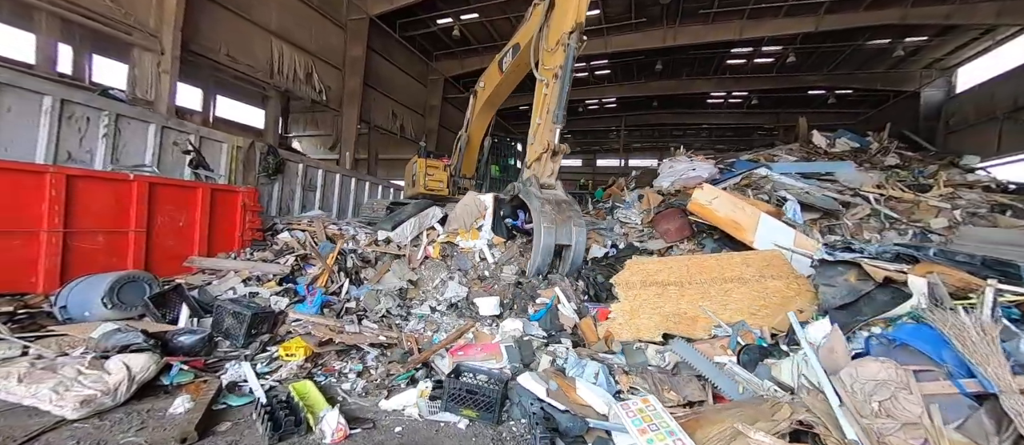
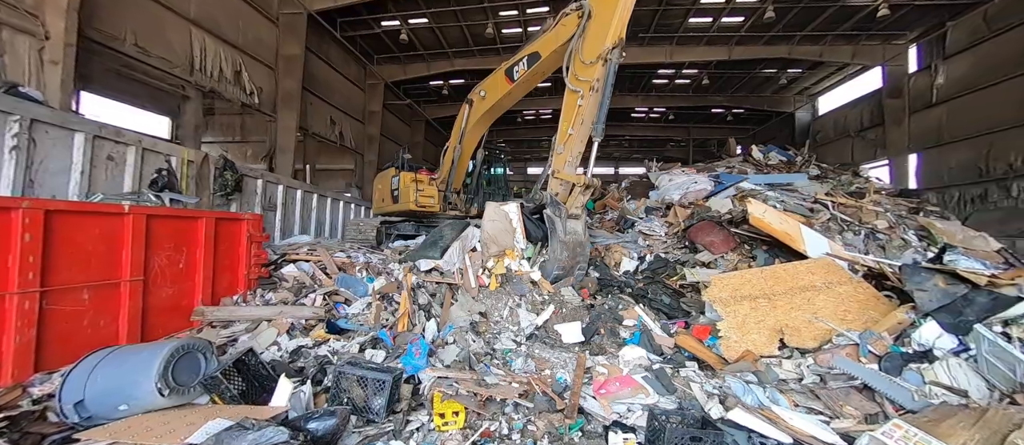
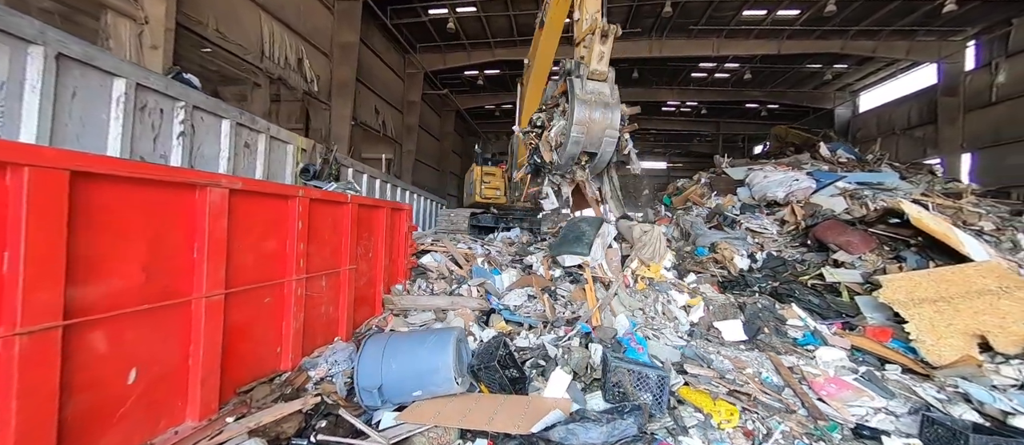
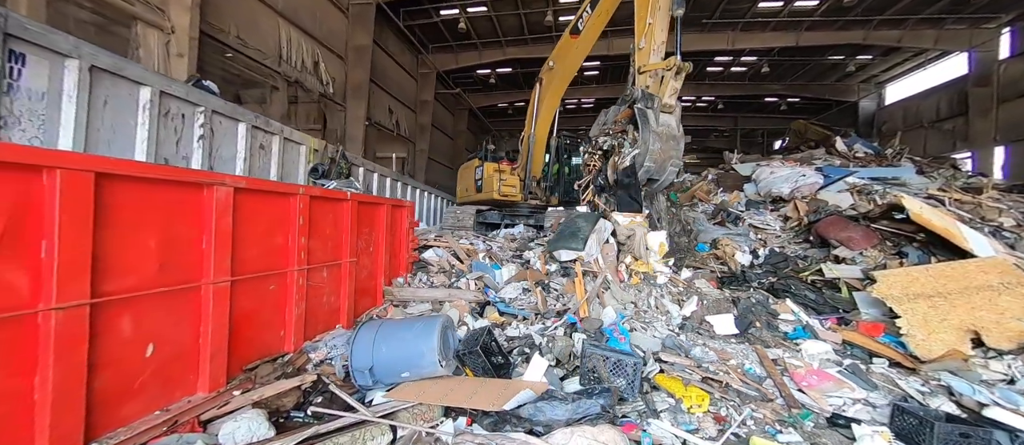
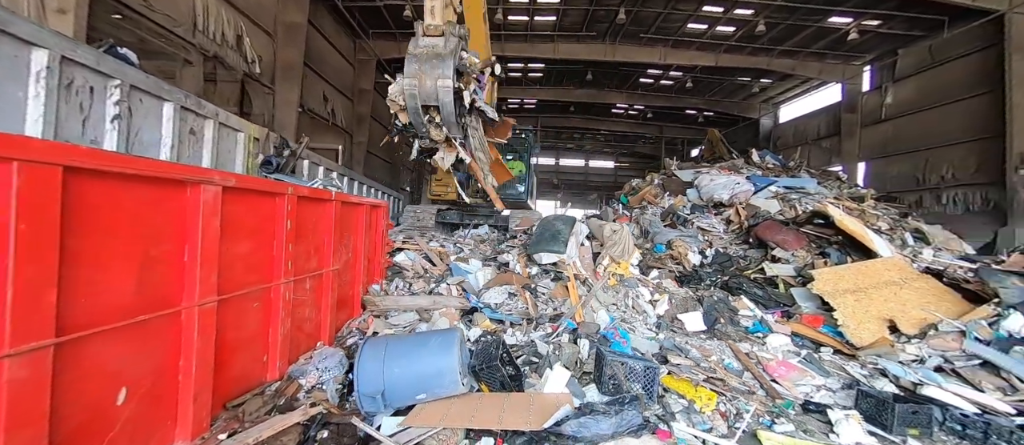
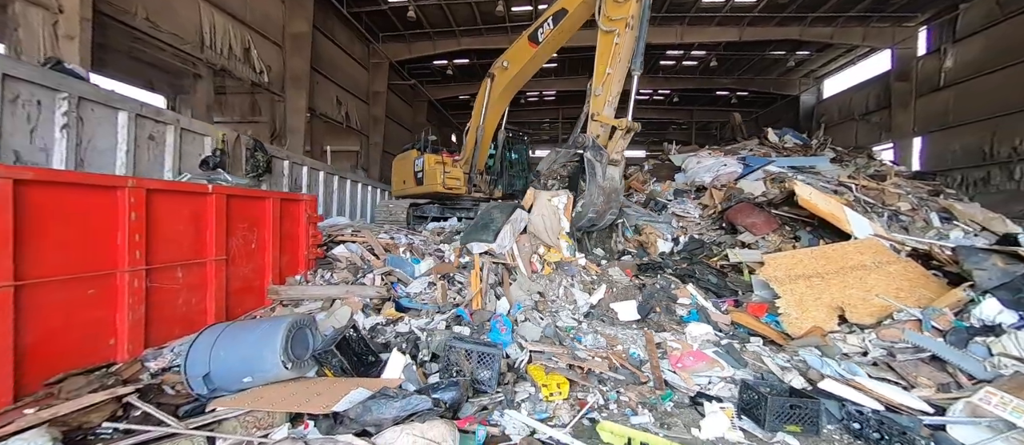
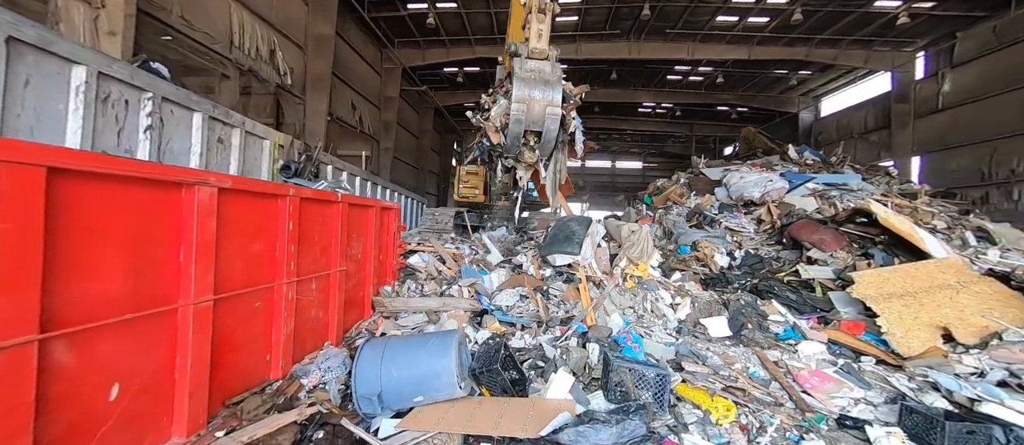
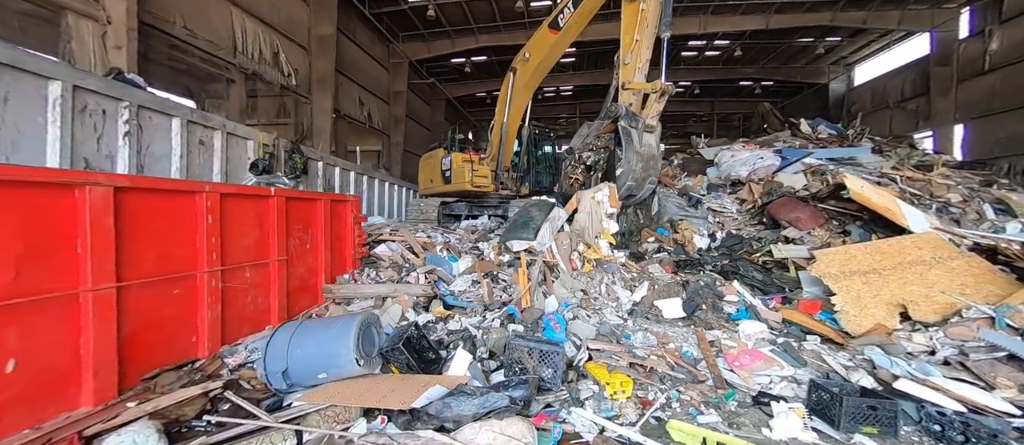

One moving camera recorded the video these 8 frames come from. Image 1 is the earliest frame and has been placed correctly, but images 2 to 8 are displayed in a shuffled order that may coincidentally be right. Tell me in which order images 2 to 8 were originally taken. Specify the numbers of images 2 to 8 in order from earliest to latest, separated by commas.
2, 6, 8, 4, 3, 7, 5
